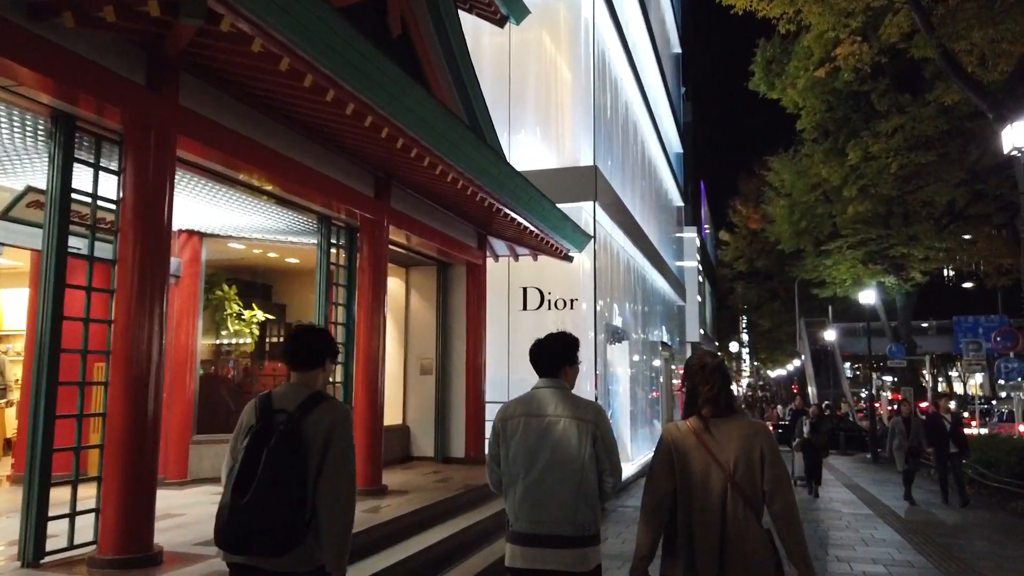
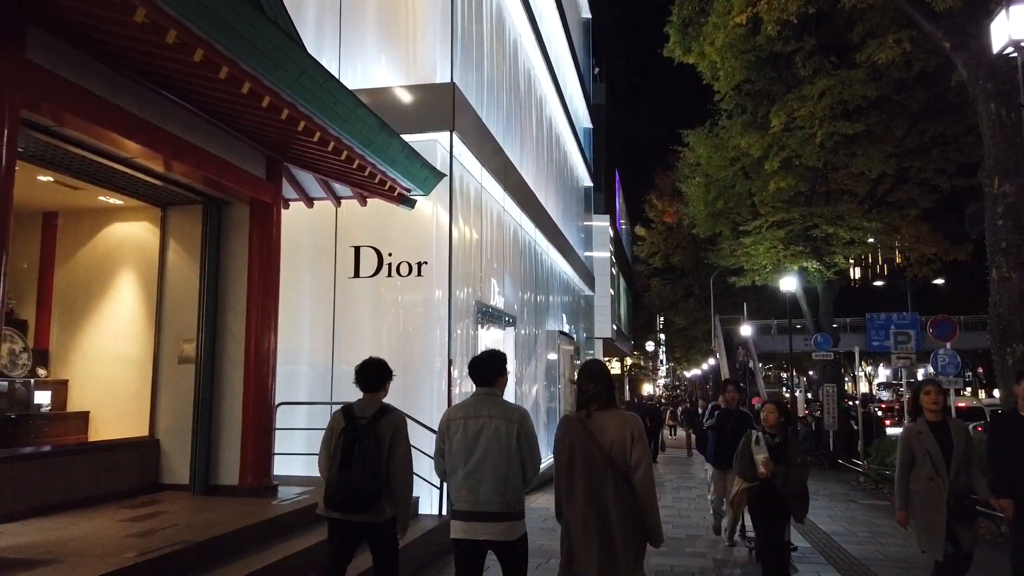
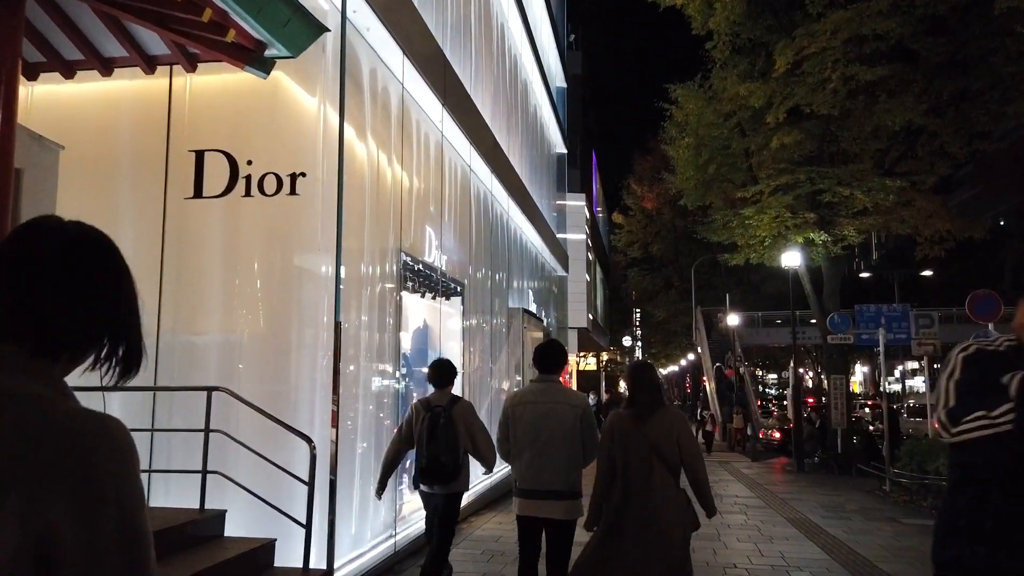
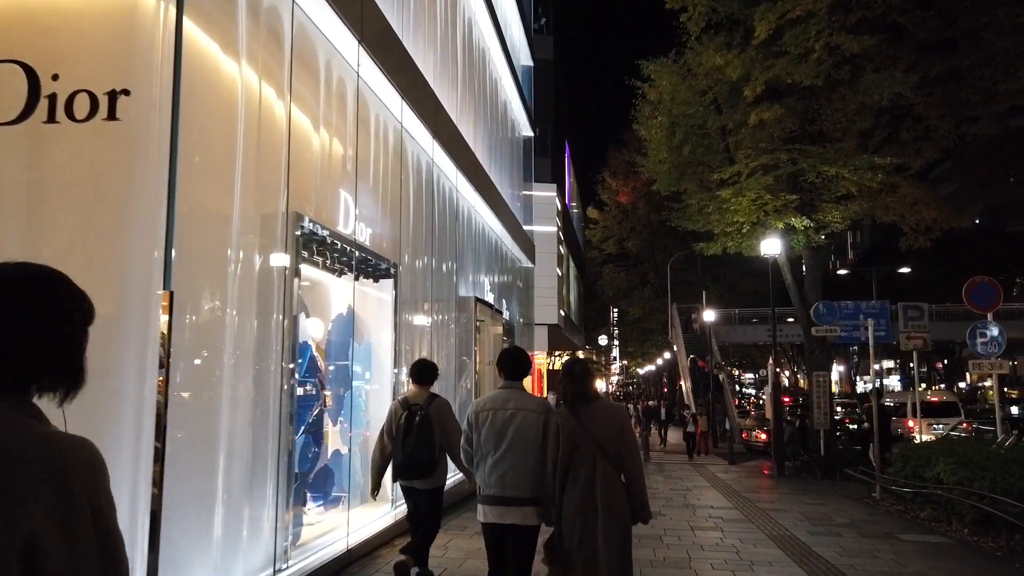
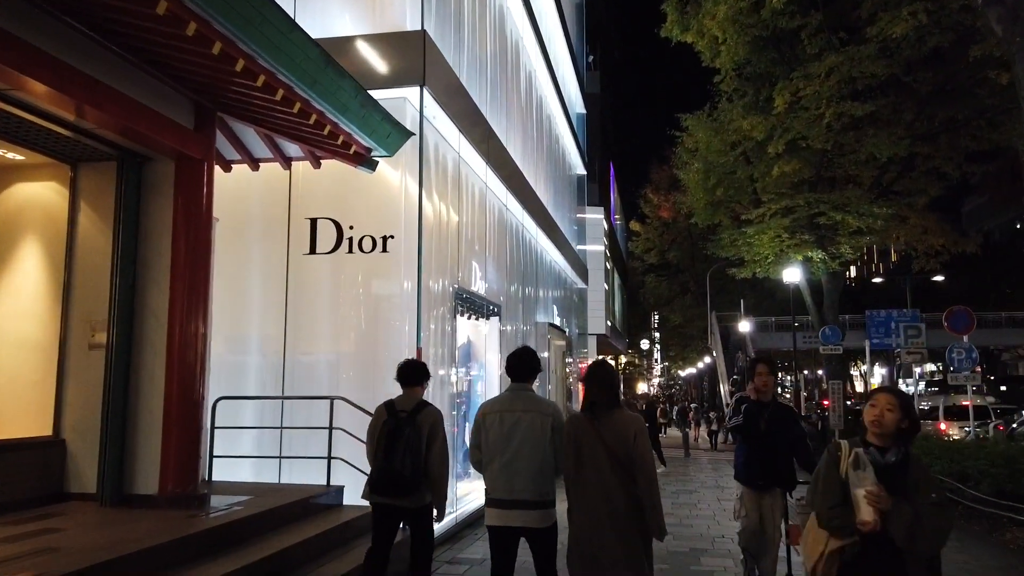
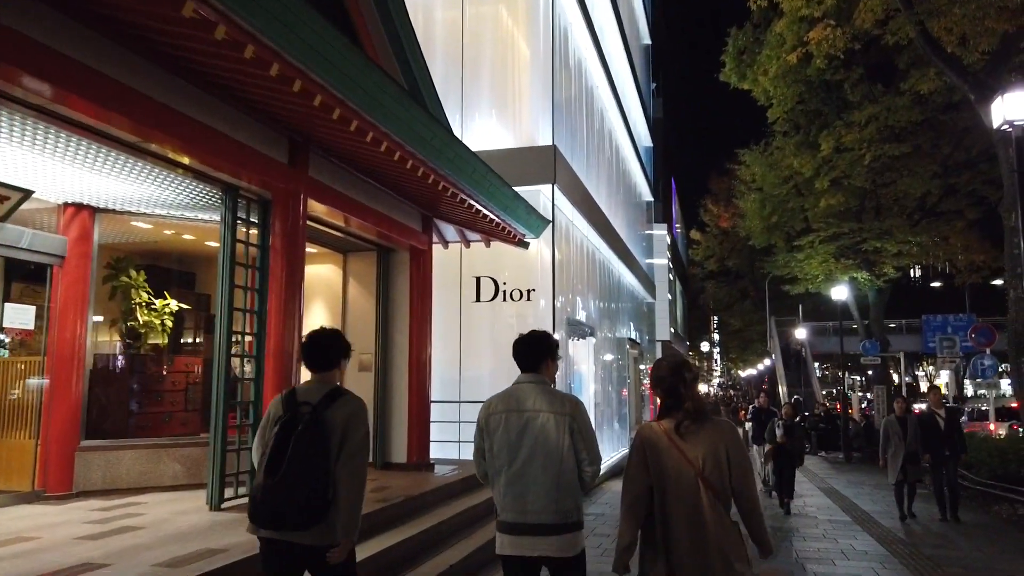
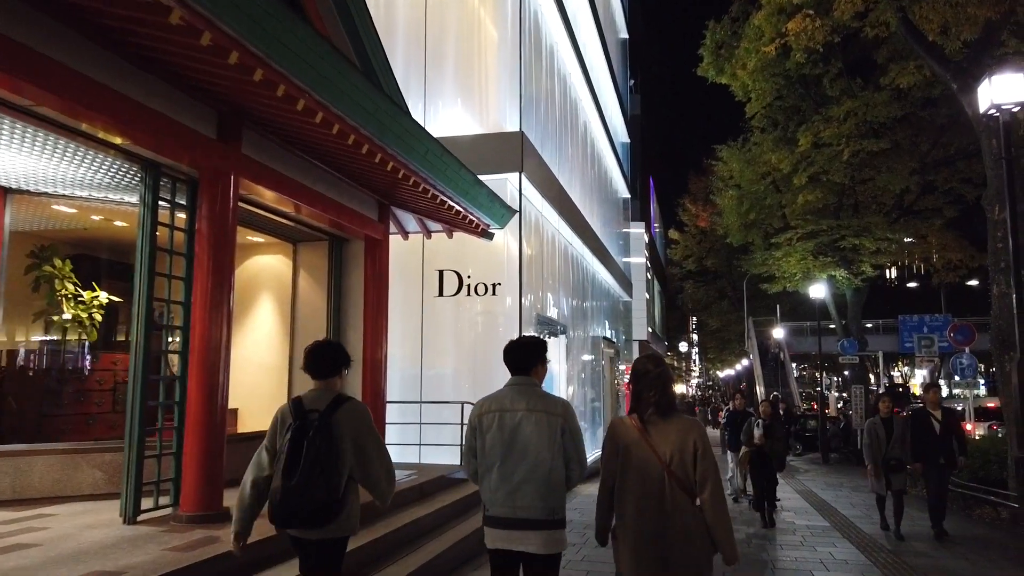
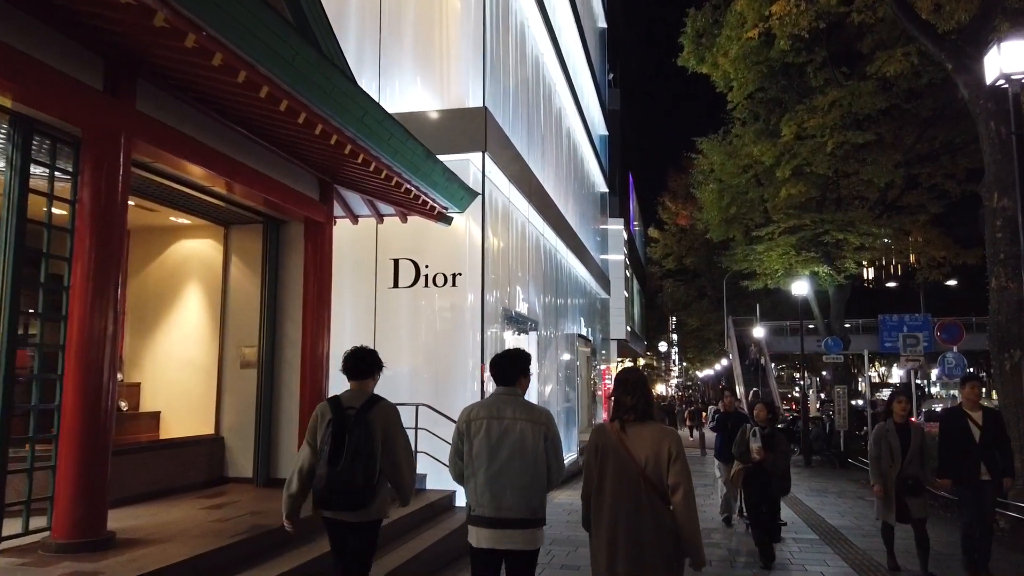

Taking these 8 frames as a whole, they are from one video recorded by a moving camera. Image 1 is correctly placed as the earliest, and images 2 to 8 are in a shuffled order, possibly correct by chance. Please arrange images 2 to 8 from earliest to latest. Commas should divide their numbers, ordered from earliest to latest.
6, 7, 8, 2, 5, 3, 4
